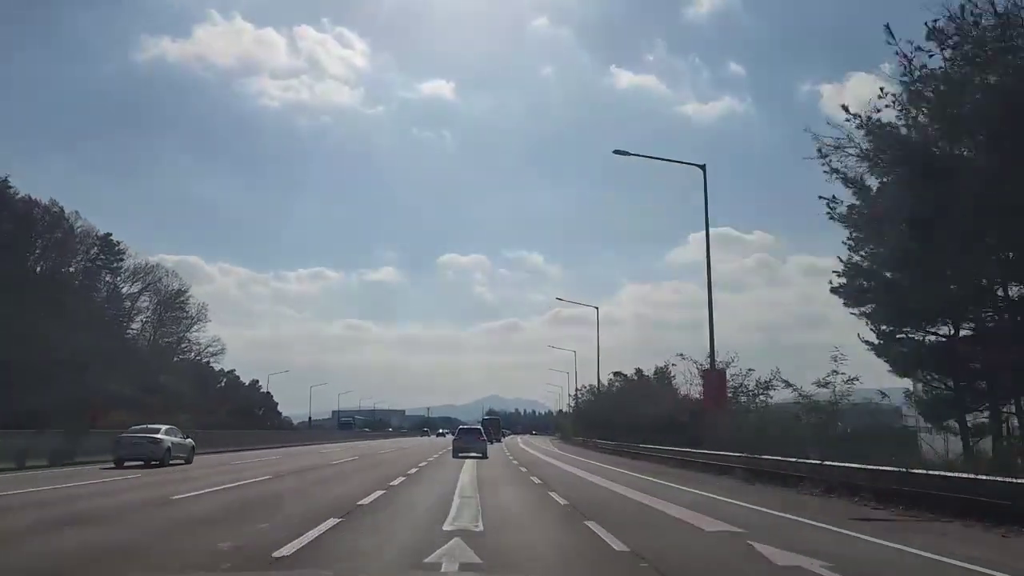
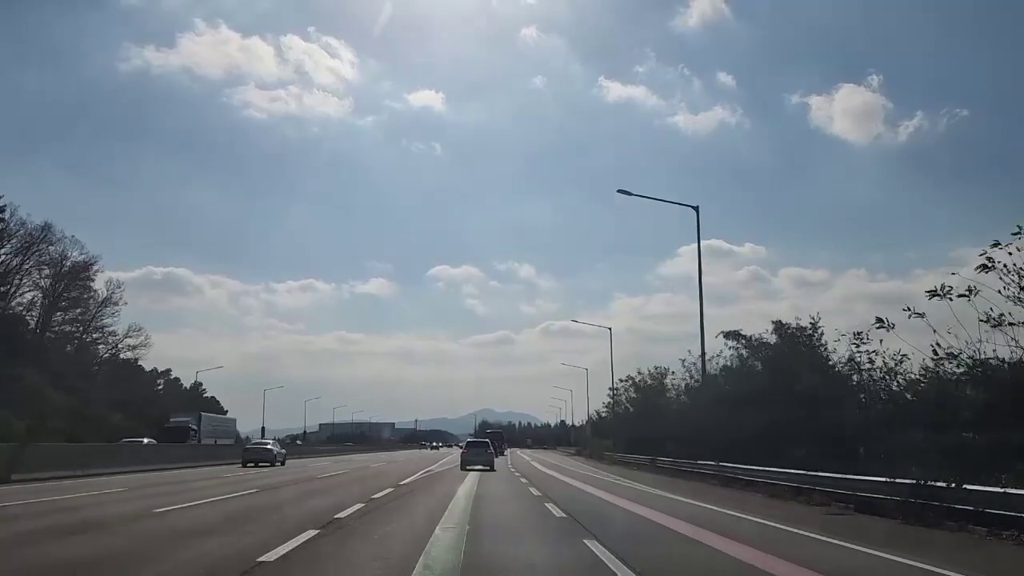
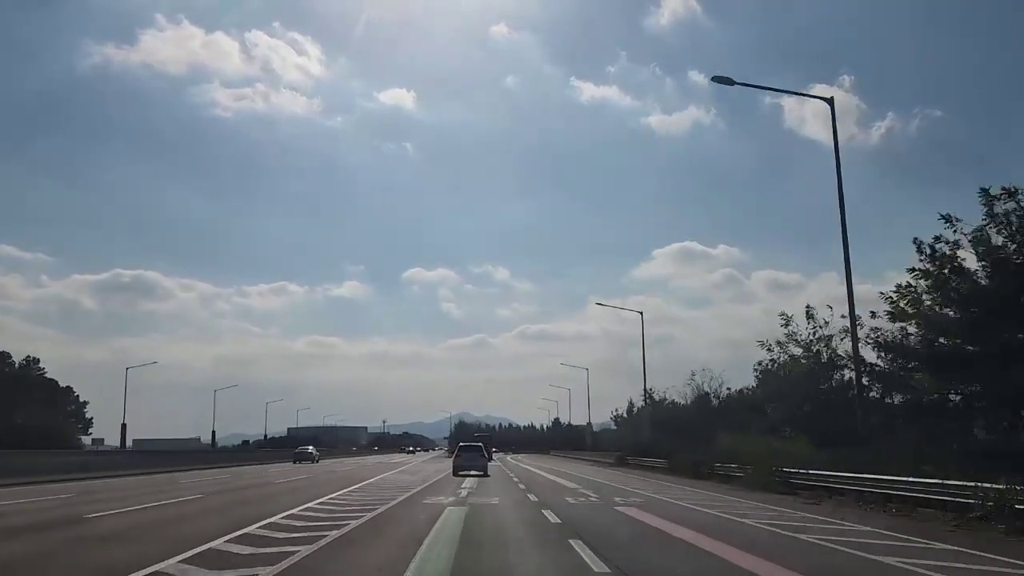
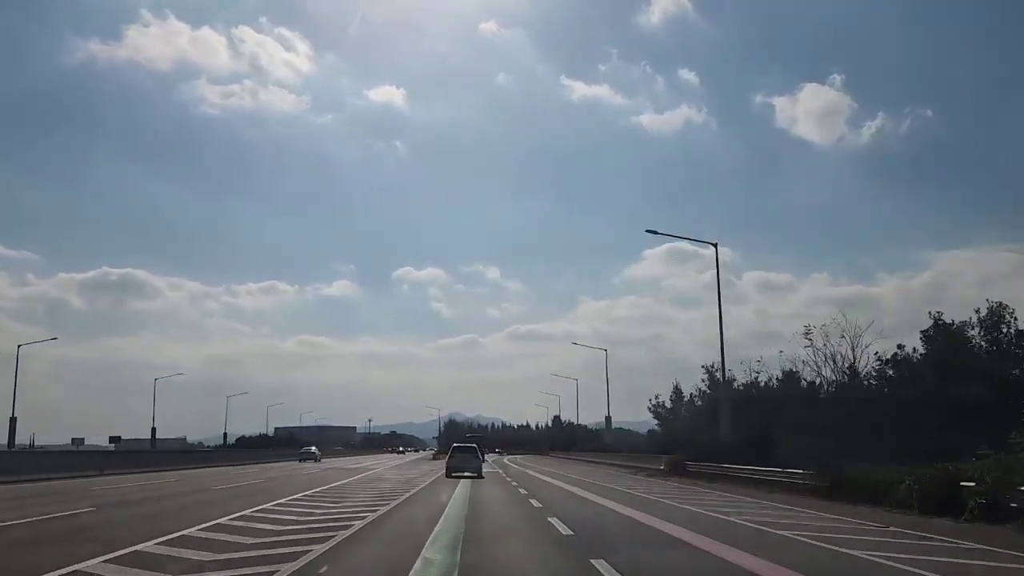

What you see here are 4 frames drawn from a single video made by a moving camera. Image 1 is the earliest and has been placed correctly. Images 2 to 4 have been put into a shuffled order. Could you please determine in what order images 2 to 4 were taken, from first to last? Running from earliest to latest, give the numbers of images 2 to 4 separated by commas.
2, 3, 4
